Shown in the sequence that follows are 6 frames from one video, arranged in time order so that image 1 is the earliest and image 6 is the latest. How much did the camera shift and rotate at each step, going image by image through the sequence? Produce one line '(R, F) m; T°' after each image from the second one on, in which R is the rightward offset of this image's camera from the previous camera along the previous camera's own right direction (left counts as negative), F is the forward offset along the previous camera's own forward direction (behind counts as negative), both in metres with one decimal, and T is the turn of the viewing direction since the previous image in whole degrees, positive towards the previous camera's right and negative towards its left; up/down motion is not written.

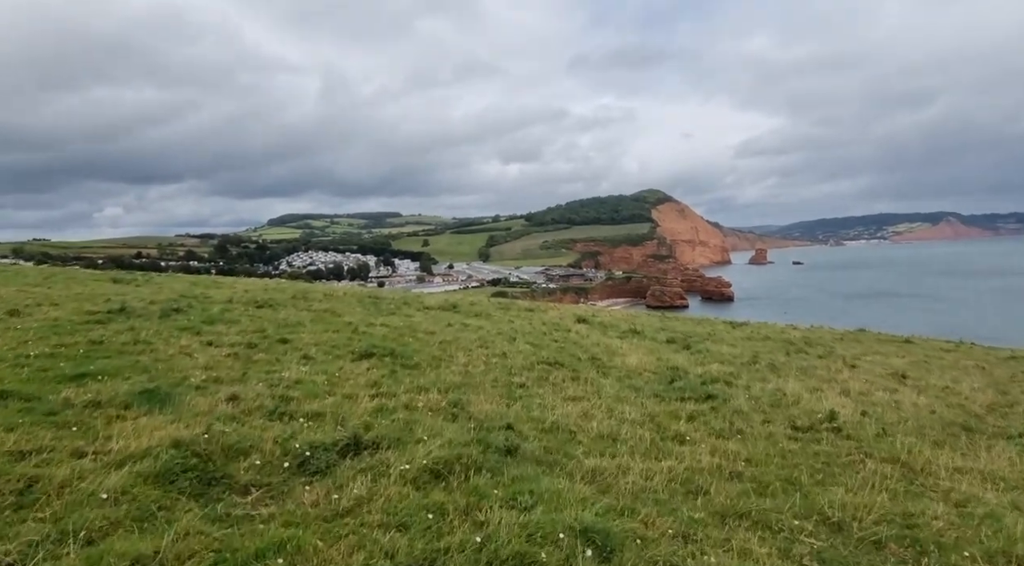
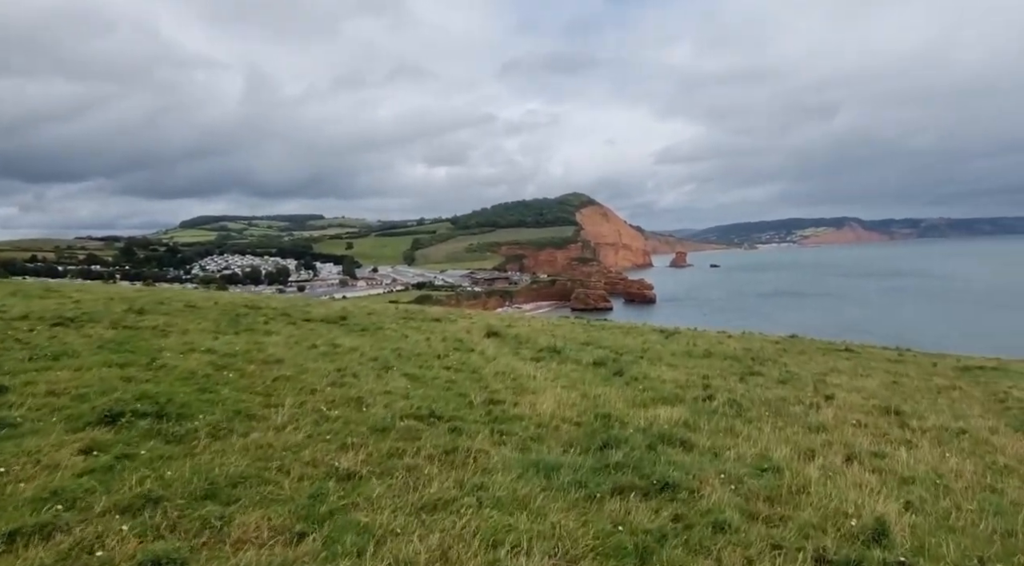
(+1.2, +5.3) m; +6°
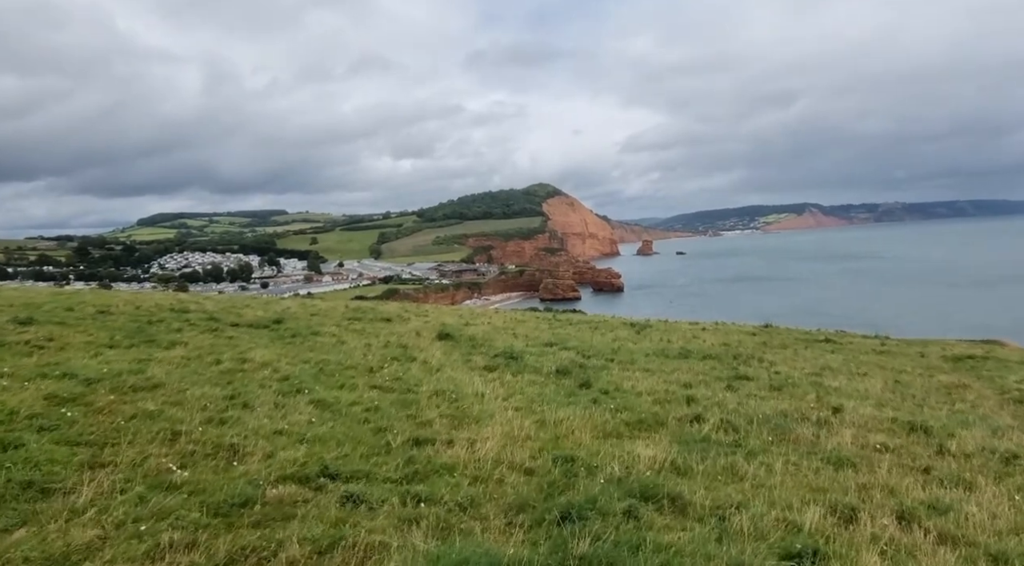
(+0.5, +3.0) m; +3°
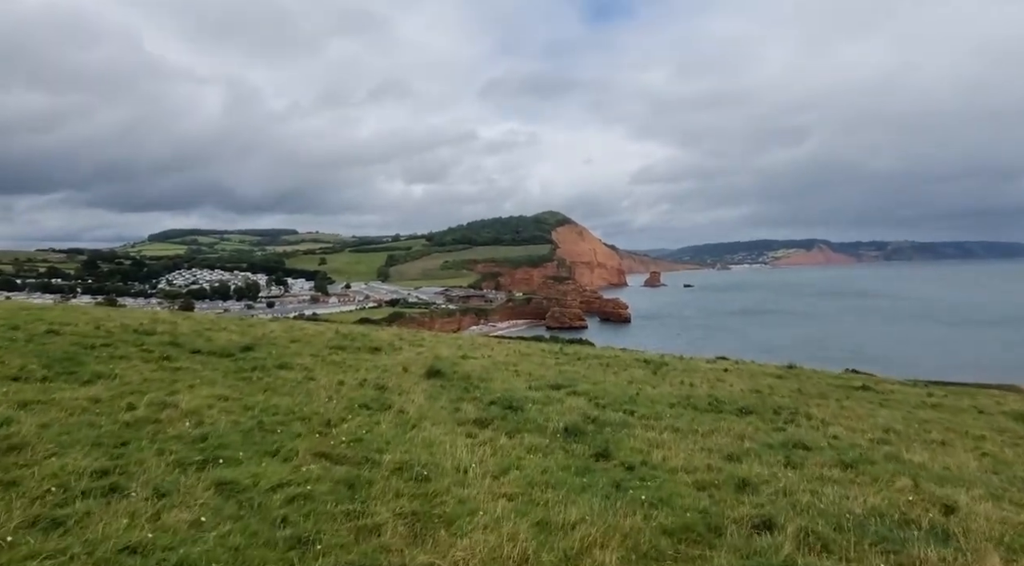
(+0.1, +3.3) m; -1°
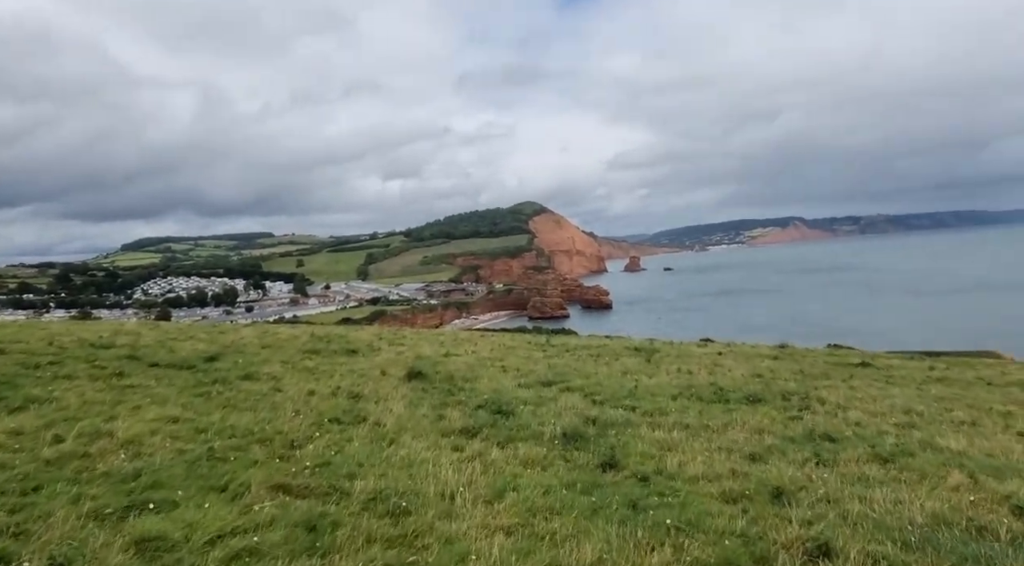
(0.0, +1.6) m; +2°
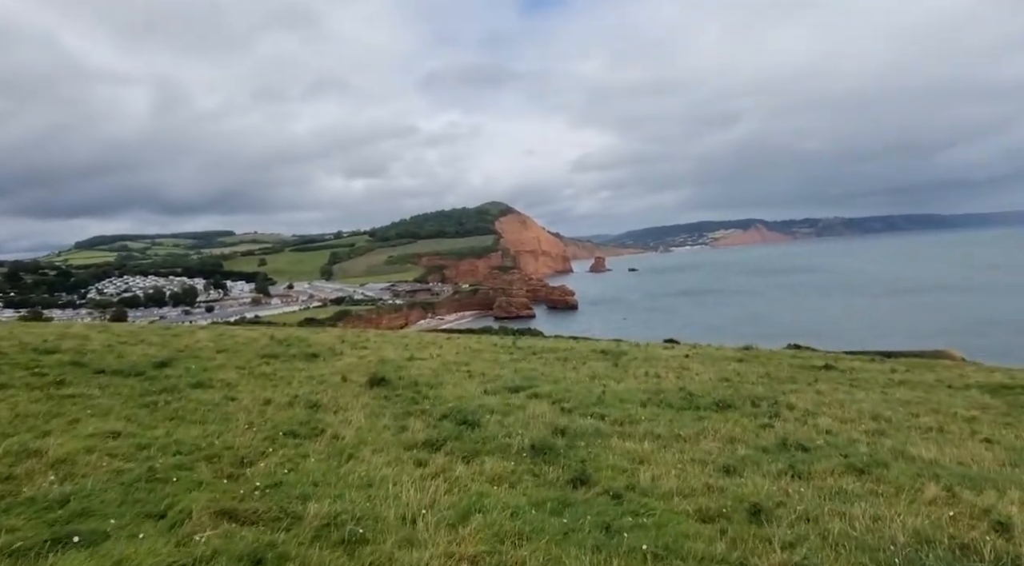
(0.0, +0.5) m; +3°
